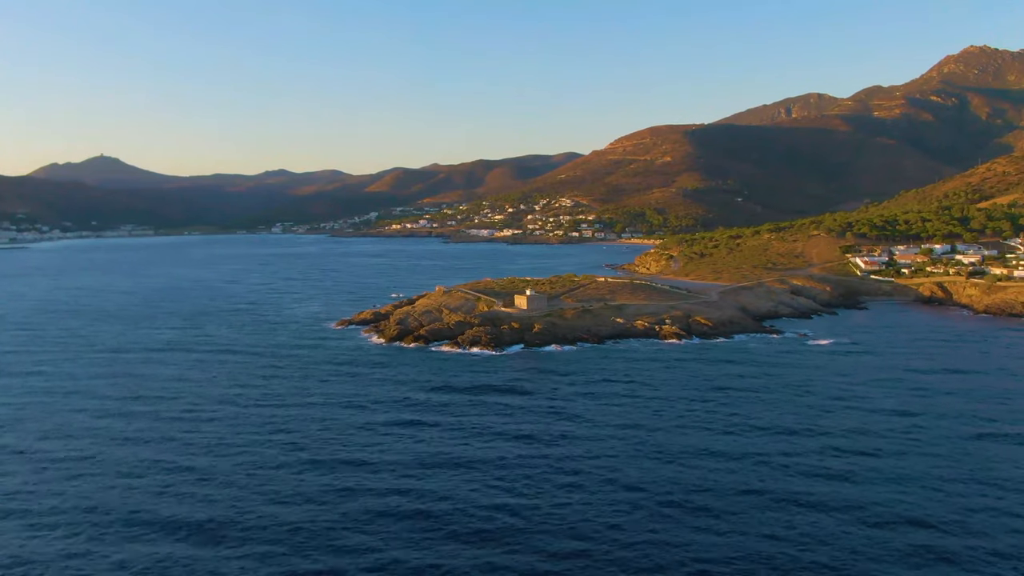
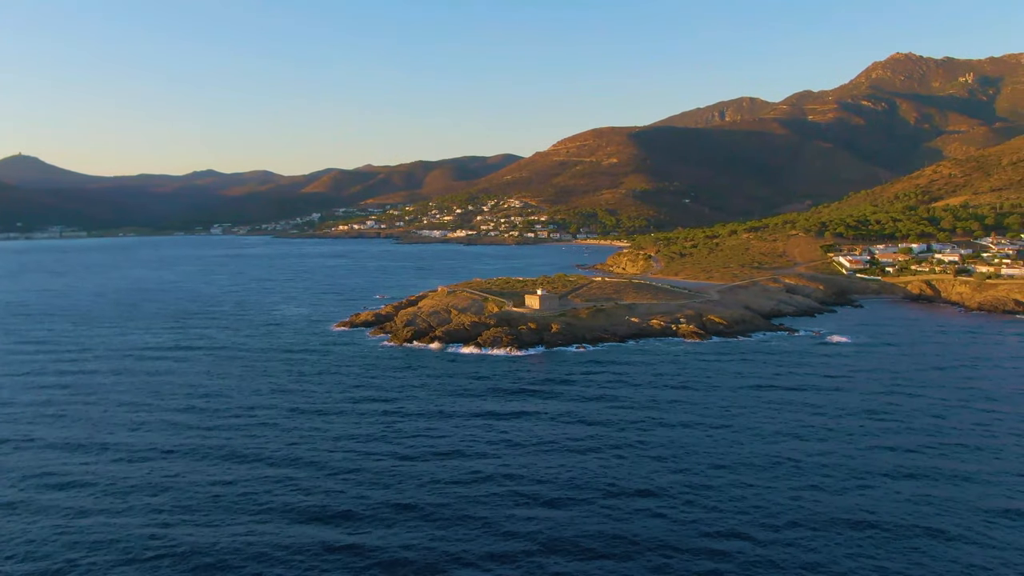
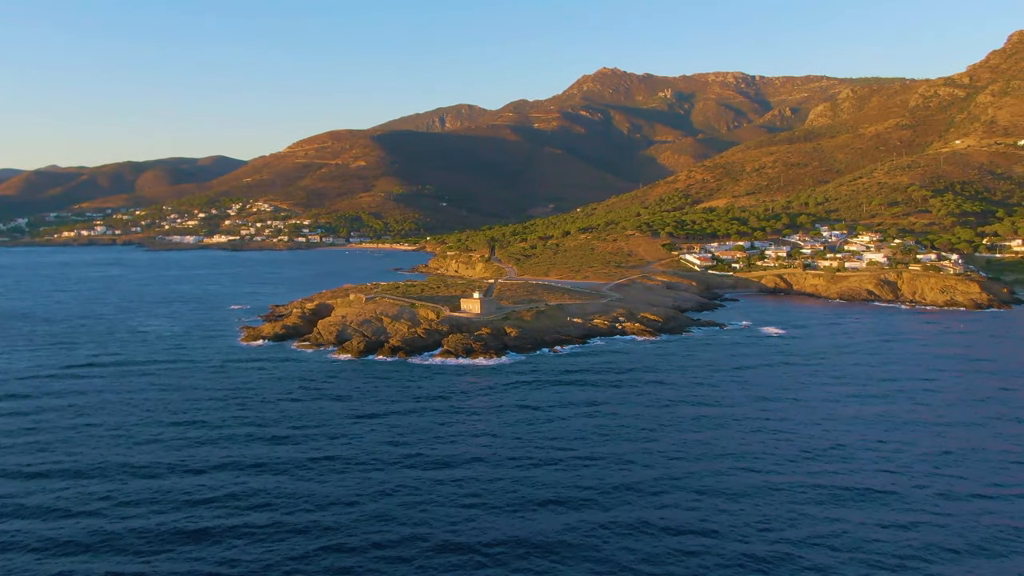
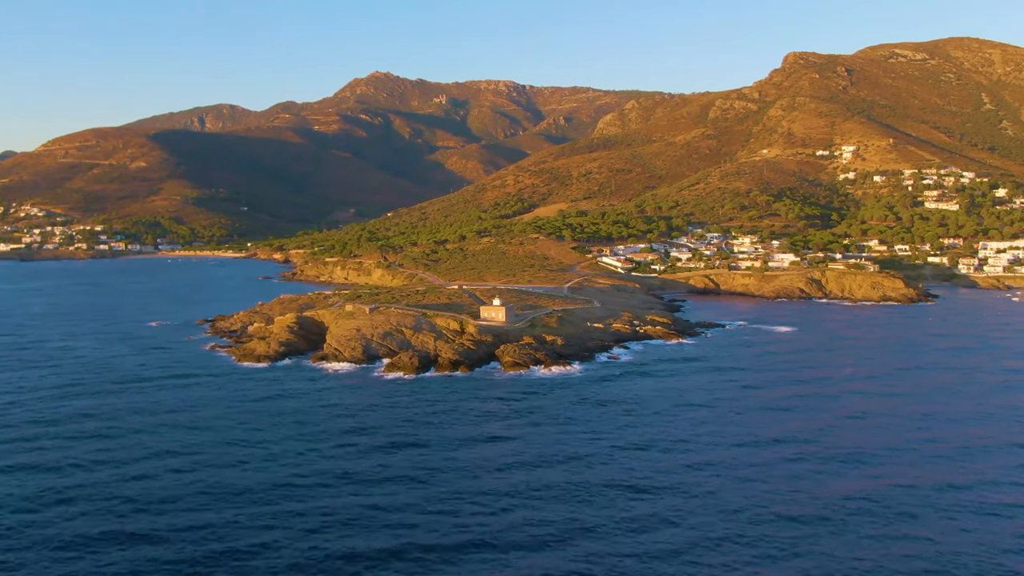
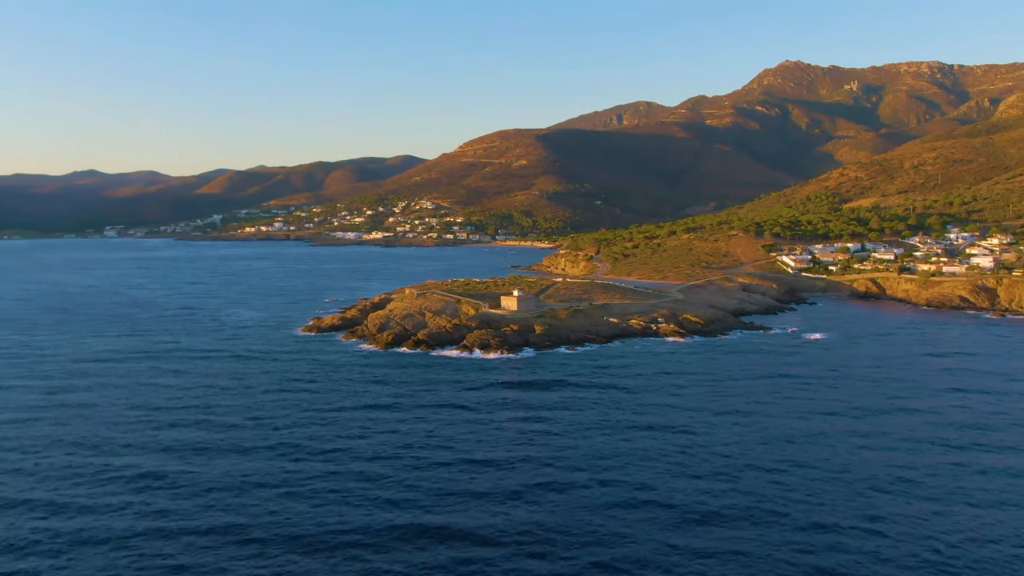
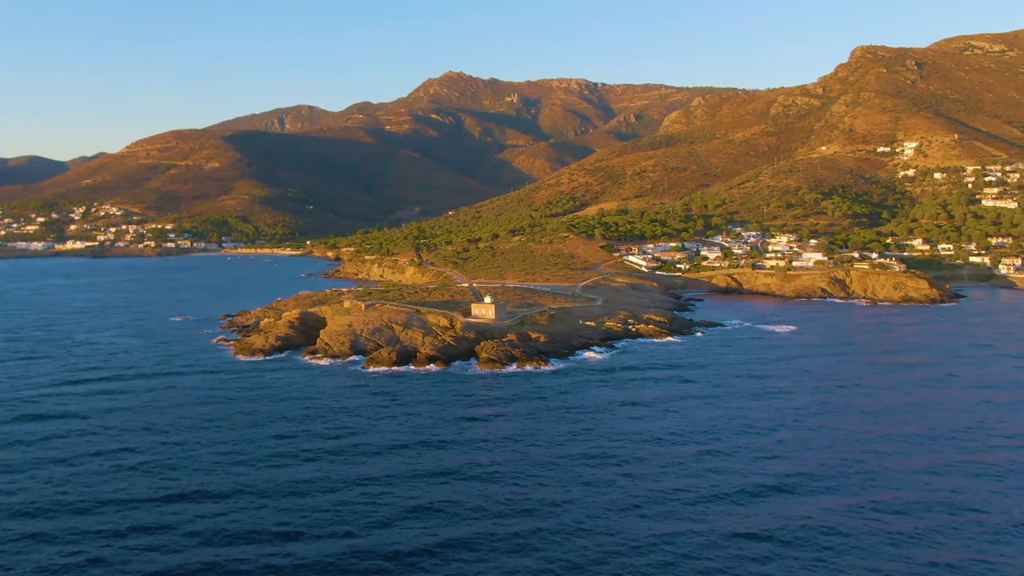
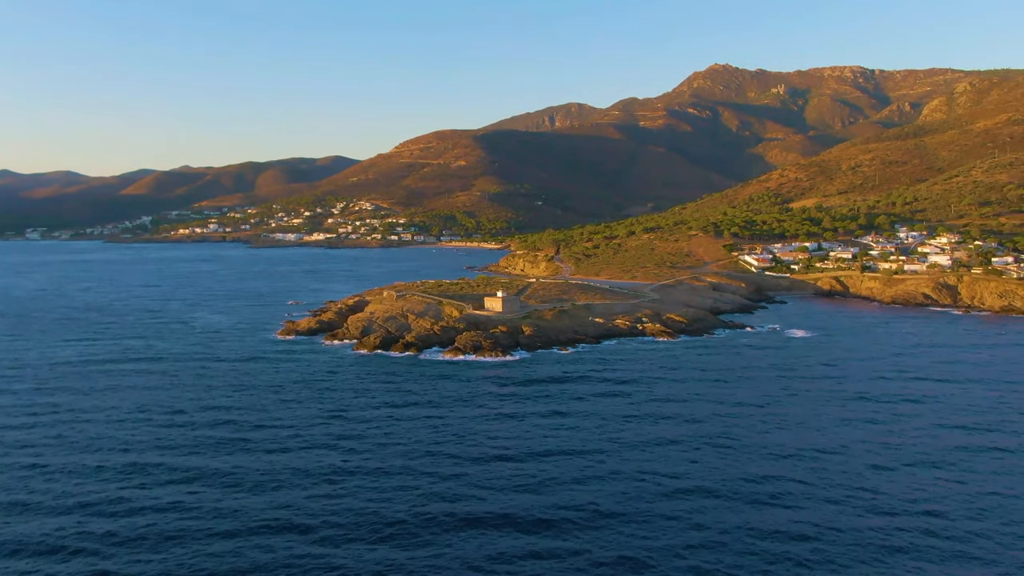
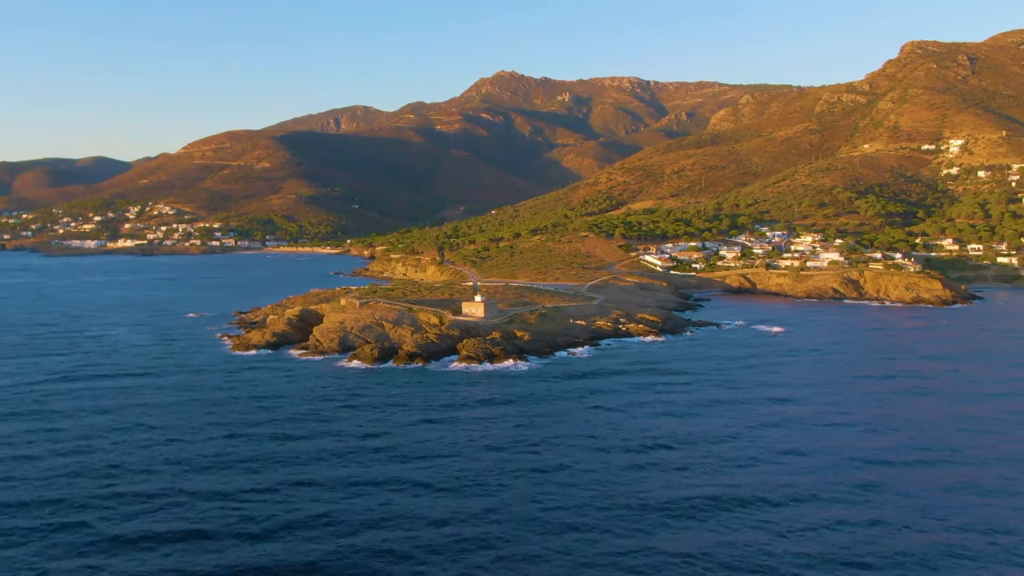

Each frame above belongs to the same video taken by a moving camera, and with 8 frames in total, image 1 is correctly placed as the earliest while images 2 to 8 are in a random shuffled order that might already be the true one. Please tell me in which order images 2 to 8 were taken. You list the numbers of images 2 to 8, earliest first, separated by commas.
2, 5, 7, 3, 8, 6, 4
